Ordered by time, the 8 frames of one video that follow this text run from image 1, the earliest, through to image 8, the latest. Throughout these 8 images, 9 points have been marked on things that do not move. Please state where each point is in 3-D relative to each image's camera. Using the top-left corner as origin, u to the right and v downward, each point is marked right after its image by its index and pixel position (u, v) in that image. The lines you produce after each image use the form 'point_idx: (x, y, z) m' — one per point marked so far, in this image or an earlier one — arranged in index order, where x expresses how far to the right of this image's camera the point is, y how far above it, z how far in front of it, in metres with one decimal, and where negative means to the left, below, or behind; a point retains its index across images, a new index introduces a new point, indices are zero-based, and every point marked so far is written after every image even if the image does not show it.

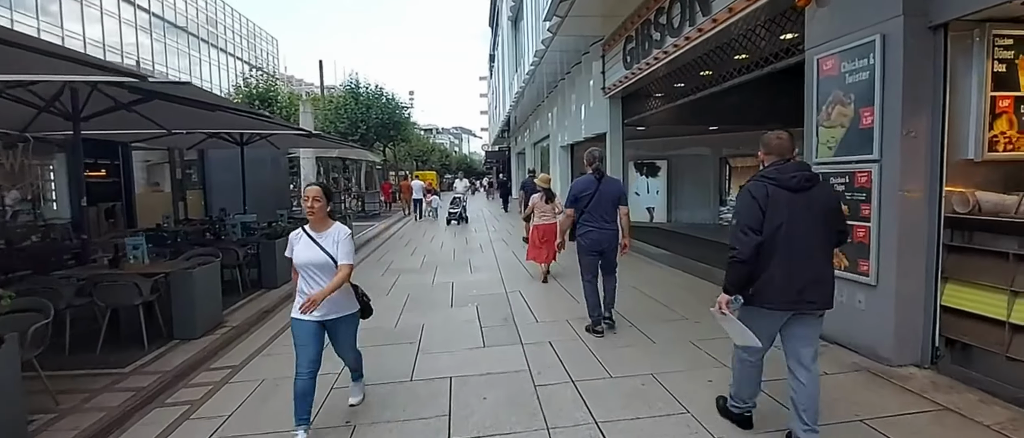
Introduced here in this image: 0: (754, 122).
0: (+7.4, +3.0, +15.3) m
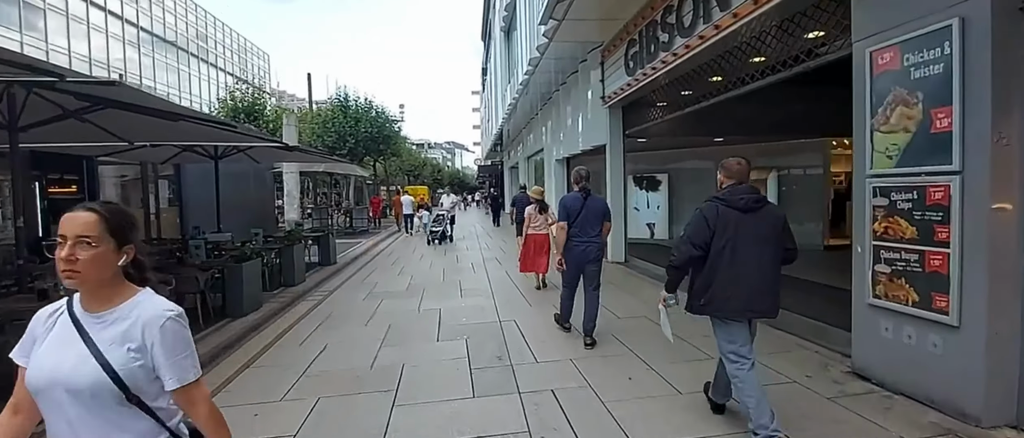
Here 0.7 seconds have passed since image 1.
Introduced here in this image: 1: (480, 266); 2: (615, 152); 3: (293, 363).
0: (+7.2, +2.5, +14.6) m
1: (-0.8, -1.2, +12.7) m
2: (+2.5, +1.7, +12.0) m
3: (-2.7, -1.8, +6.1) m
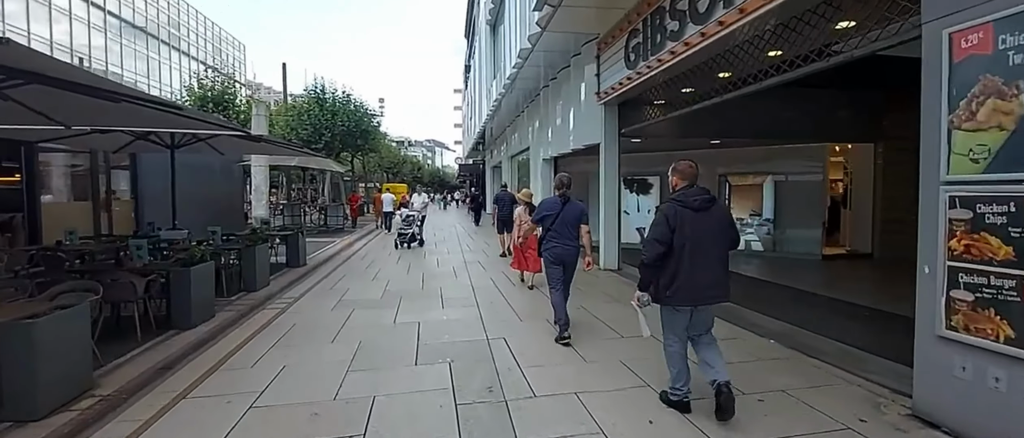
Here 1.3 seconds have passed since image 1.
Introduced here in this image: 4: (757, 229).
0: (+6.8, +2.3, +14.0) m
1: (-1.2, -1.2, +11.7) m
2: (+2.2, +1.6, +11.3) m
3: (-2.8, -1.8, +5.1) m
4: (+7.9, -0.3, +15.8) m
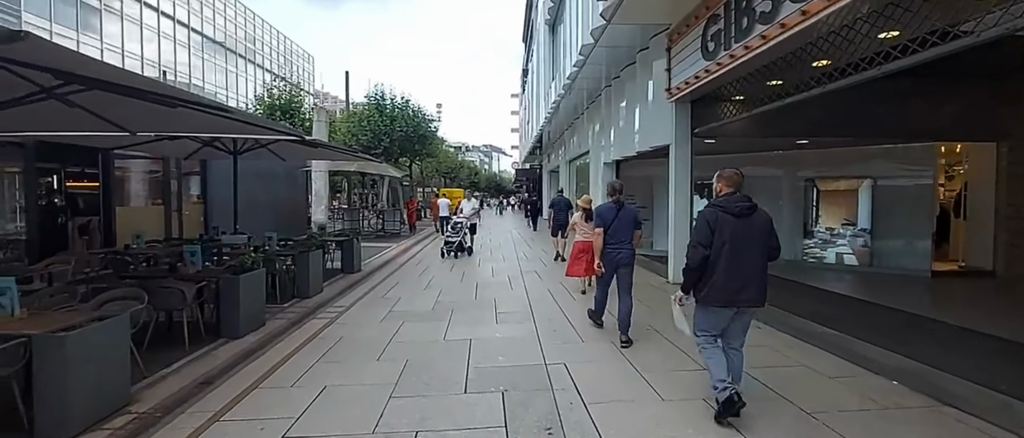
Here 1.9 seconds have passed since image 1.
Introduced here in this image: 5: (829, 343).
0: (+8.3, +2.1, +12.5) m
1: (+0.1, -1.4, +11.1) m
2: (+3.5, +1.5, +10.3) m
3: (-2.2, -1.8, +4.7) m
4: (+9.6, -0.6, +14.1) m
5: (+4.1, -1.6, +6.5) m
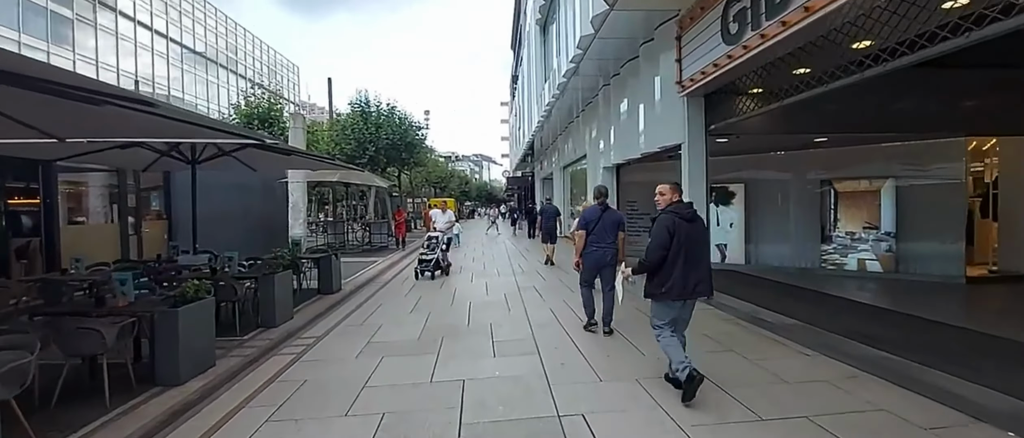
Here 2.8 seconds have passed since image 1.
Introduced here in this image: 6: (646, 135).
0: (+8.2, +2.0, +11.5) m
1: (+0.1, -1.6, +9.9) m
2: (+3.4, +1.3, +9.2) m
3: (-2.1, -2.0, +3.5) m
4: (+9.5, -0.7, +13.1) m
5: (+4.2, -1.7, +5.4) m
6: (+3.0, +1.9, +11.0) m
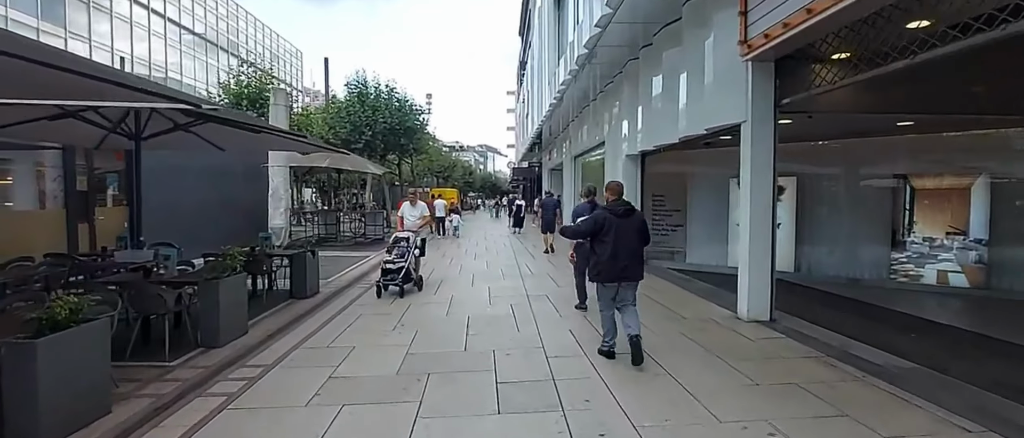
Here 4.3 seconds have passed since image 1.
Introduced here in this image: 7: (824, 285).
0: (+8.4, +2.0, +9.5) m
1: (+0.2, -1.5, +8.0) m
2: (+3.6, +1.3, +7.3) m
3: (-2.1, -2.0, +1.6) m
4: (+9.7, -0.7, +11.1) m
5: (+4.3, -1.8, +3.5) m
6: (+3.2, +1.9, +9.0) m
7: (+7.1, -1.5, +11.4) m
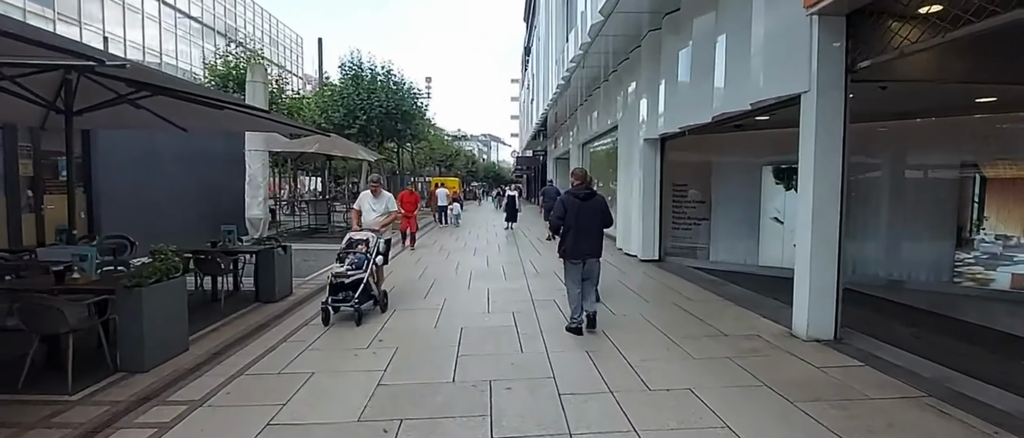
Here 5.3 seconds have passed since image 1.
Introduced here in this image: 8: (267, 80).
0: (+8.5, +2.0, +8.0) m
1: (+0.2, -1.4, +6.7) m
2: (+3.6, +1.4, +5.8) m
3: (-2.1, -2.0, +0.3) m
4: (+9.7, -0.6, +9.7) m
5: (+4.3, -1.8, +2.1) m
6: (+3.3, +2.0, +7.5) m
7: (+7.1, -1.4, +10.0) m
8: (-6.2, +3.5, +12.7) m
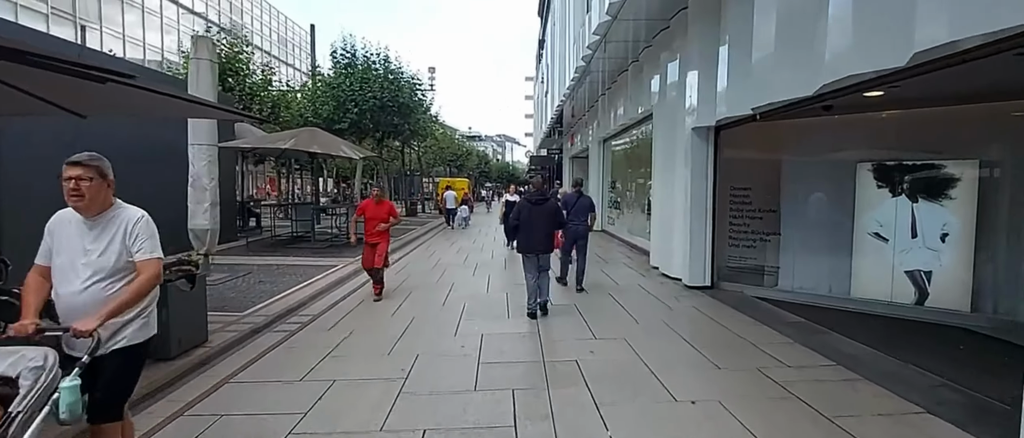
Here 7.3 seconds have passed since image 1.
0: (+8.5, +1.8, +5.1) m
1: (+0.2, -1.7, +4.0) m
2: (+3.6, +1.1, +3.1) m
3: (-2.3, -2.2, -2.3) m
4: (+9.8, -0.9, +6.8) m
5: (+4.1, -2.0, -0.7) m
6: (+3.3, +1.8, +4.8) m
7: (+7.2, -1.6, +7.1) m
8: (-6.1, +3.3, +10.2) m
